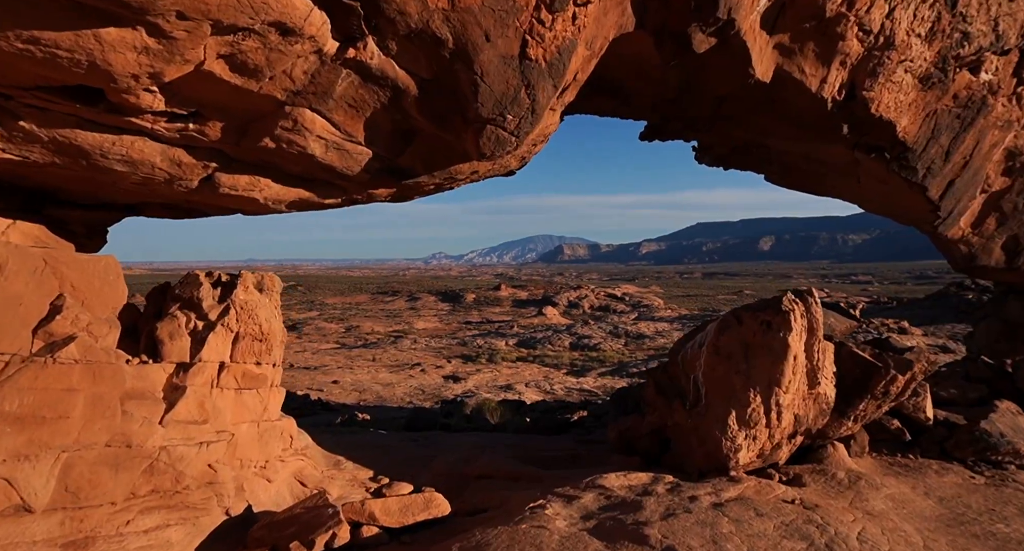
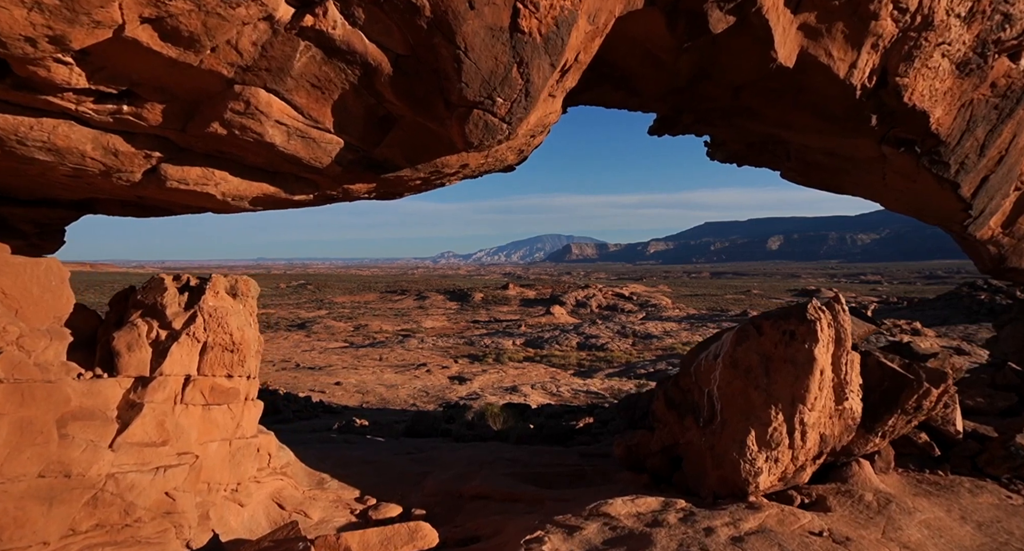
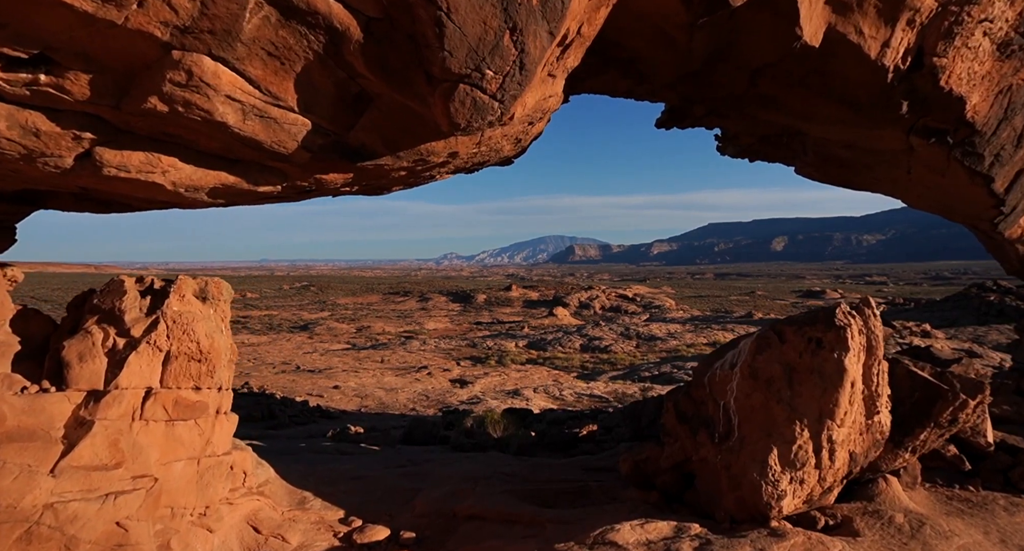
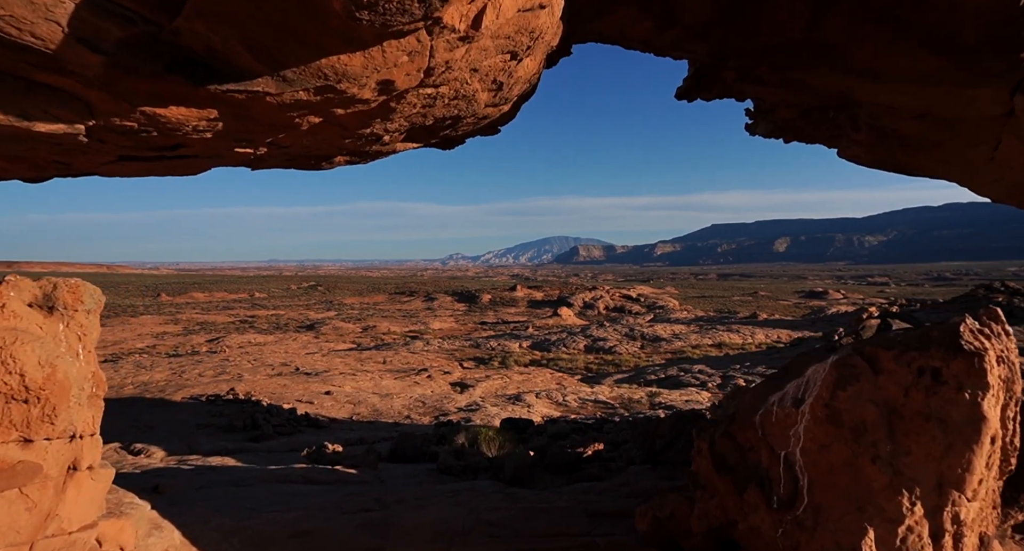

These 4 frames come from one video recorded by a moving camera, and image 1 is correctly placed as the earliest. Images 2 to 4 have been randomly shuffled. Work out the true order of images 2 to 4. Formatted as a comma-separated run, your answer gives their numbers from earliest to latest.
2, 3, 4
